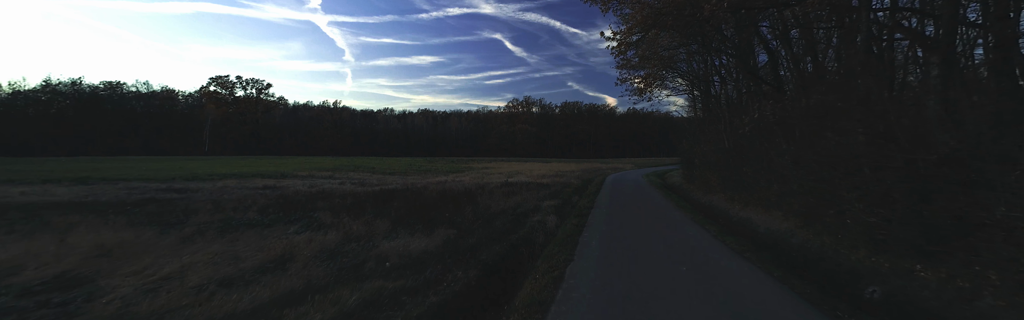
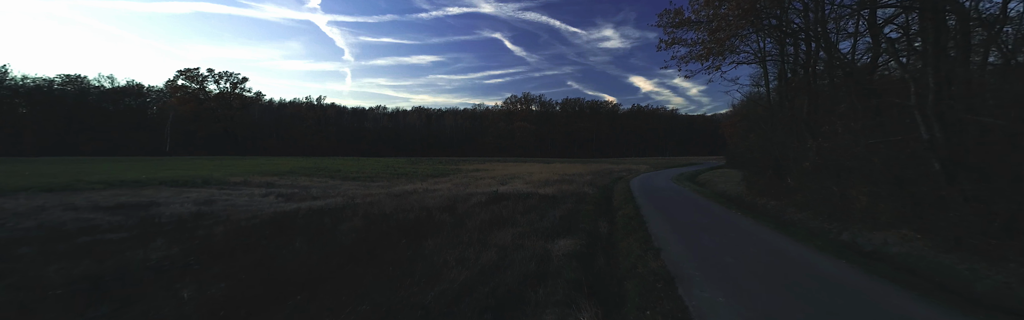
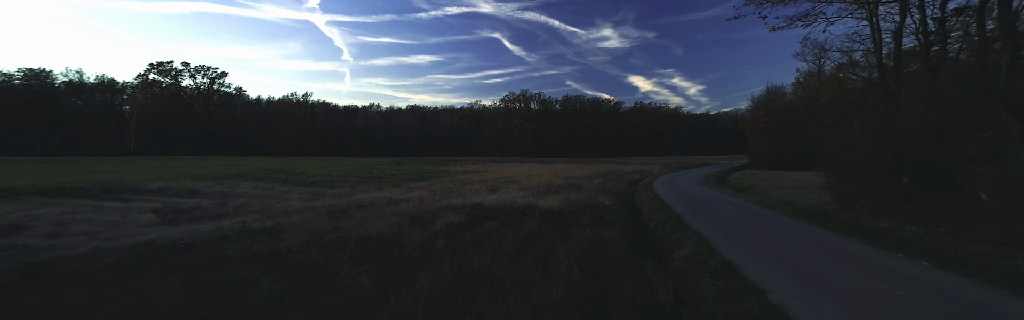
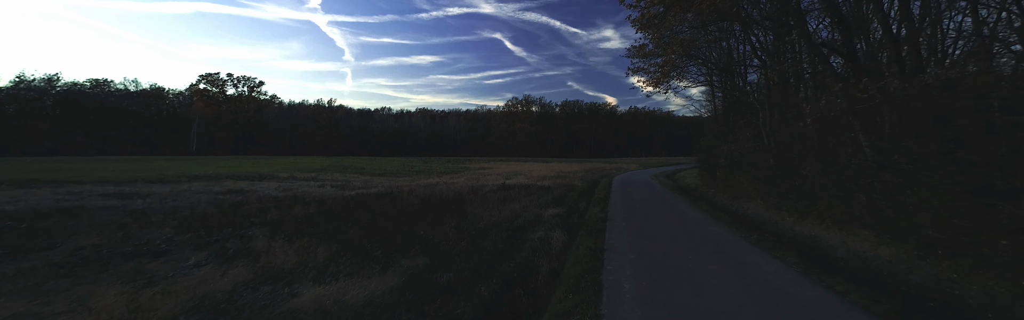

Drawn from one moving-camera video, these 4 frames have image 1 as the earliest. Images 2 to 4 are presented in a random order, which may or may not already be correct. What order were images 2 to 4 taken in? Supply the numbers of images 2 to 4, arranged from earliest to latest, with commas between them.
4, 2, 3
